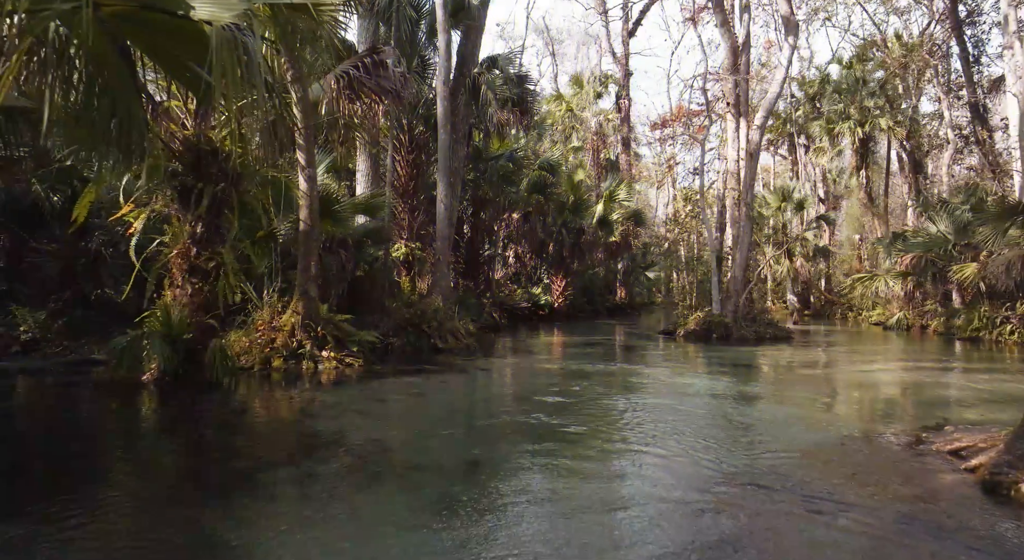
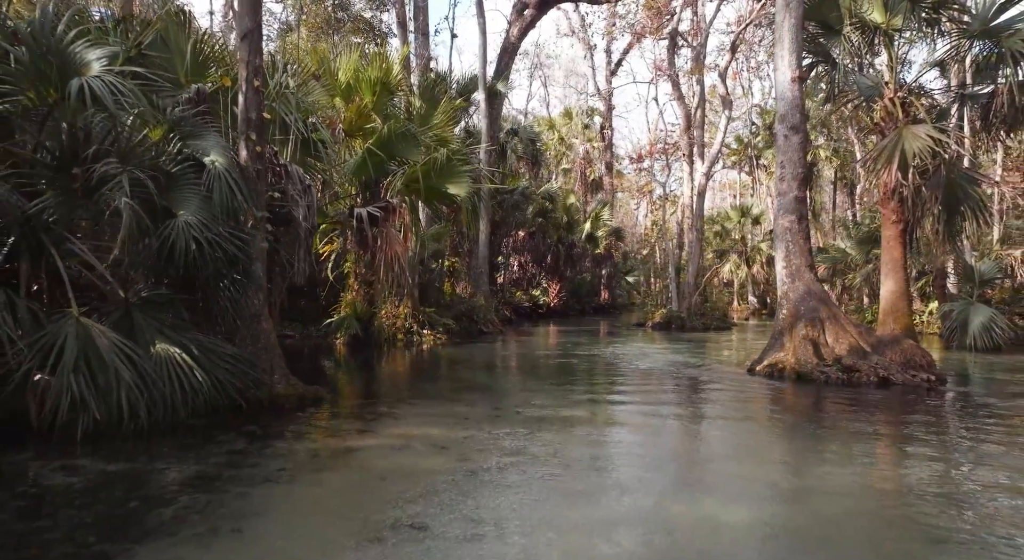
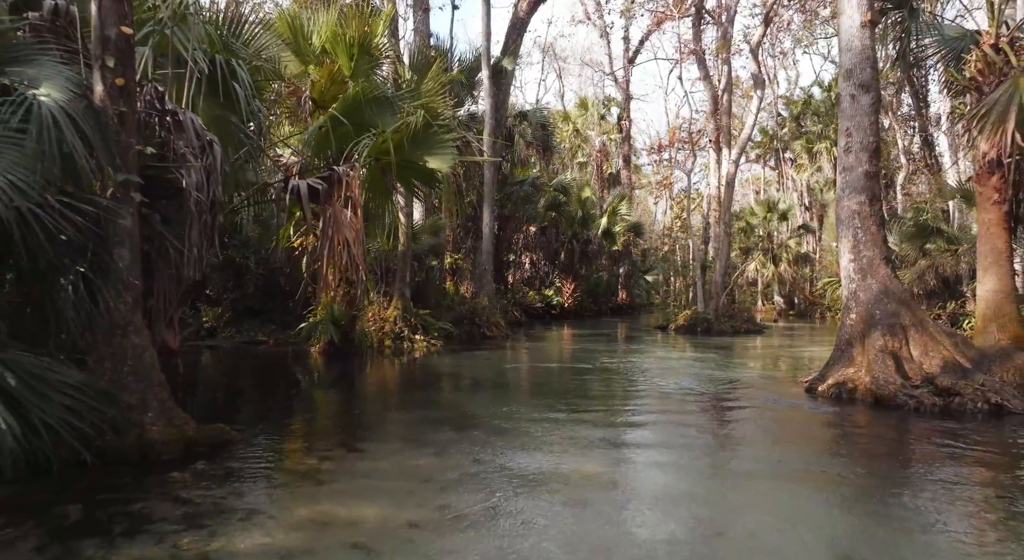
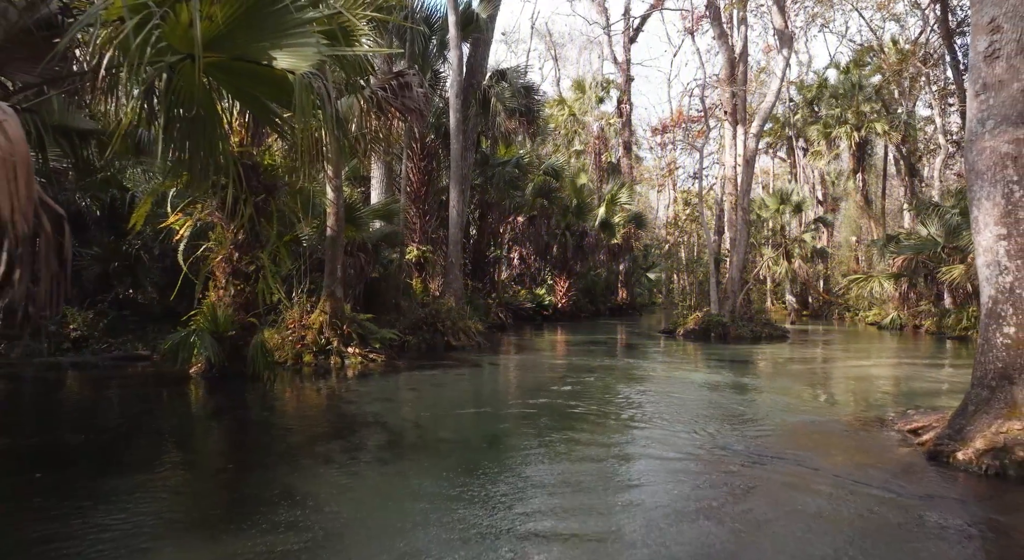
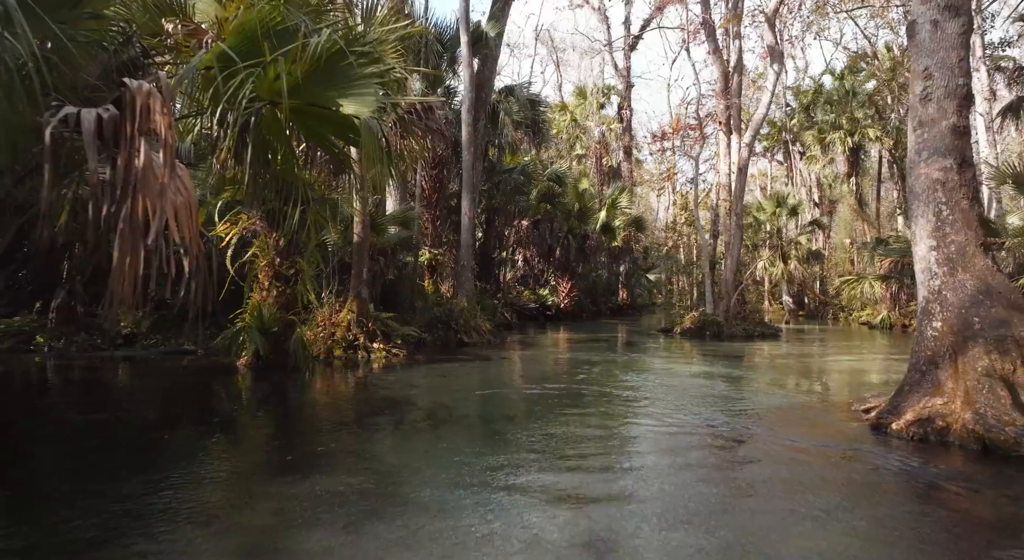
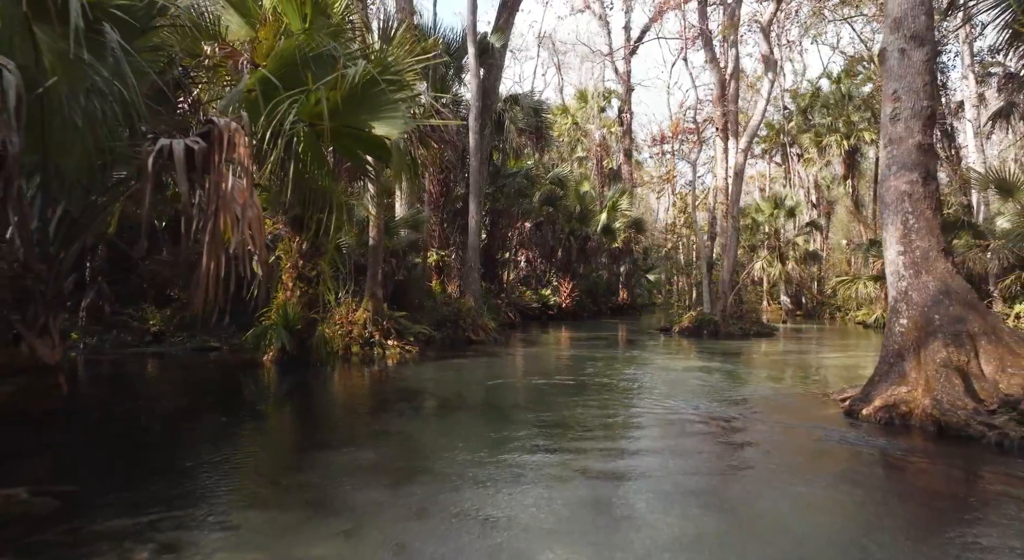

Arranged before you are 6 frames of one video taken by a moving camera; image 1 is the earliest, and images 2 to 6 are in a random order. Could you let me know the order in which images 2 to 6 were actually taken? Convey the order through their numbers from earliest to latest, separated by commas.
4, 5, 6, 3, 2
